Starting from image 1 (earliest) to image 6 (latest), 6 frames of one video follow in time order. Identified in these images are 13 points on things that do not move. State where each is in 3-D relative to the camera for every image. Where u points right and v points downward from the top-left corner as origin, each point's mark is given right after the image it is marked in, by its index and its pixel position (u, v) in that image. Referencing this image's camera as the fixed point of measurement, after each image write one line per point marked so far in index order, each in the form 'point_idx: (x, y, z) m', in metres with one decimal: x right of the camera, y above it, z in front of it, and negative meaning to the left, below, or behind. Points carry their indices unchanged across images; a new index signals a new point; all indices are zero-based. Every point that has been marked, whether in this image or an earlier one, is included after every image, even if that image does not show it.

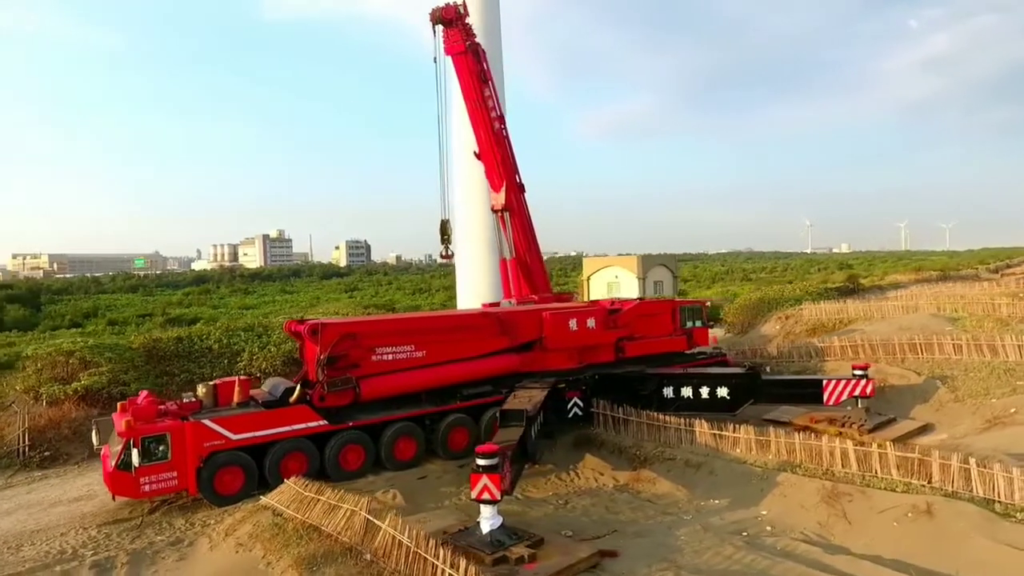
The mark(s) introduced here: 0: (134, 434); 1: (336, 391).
0: (-4.4, -1.7, +8.5) m
1: (-2.4, -1.4, +9.9) m
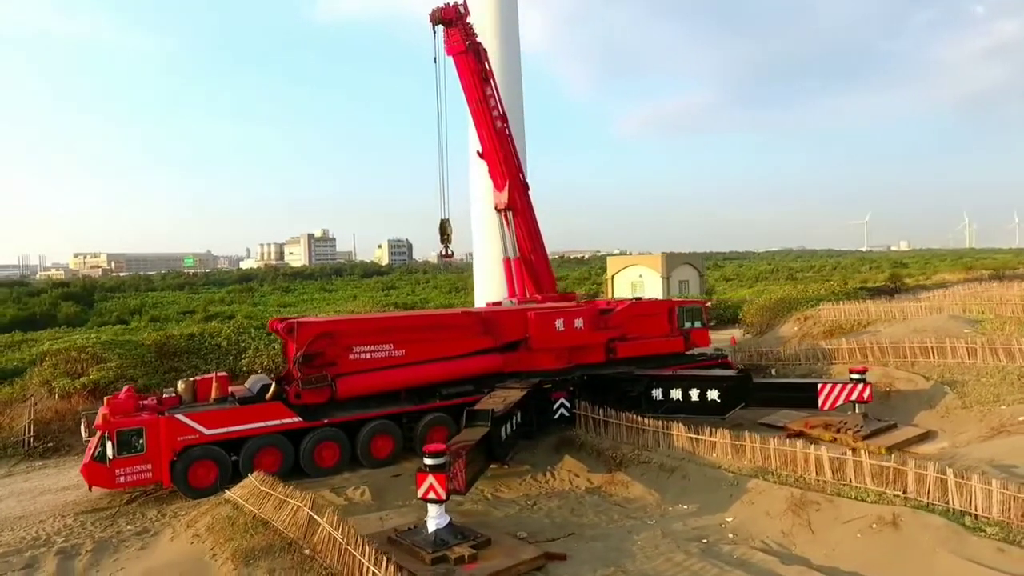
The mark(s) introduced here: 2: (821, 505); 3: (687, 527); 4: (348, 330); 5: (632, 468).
0: (-5.0, -1.7, +8.9) m
1: (-2.8, -1.4, +10.2) m
2: (+3.7, -2.6, +8.7) m
3: (+2.1, -3.0, +8.9) m
4: (-2.4, -0.6, +10.5) m
5: (+1.7, -2.6, +10.5) m
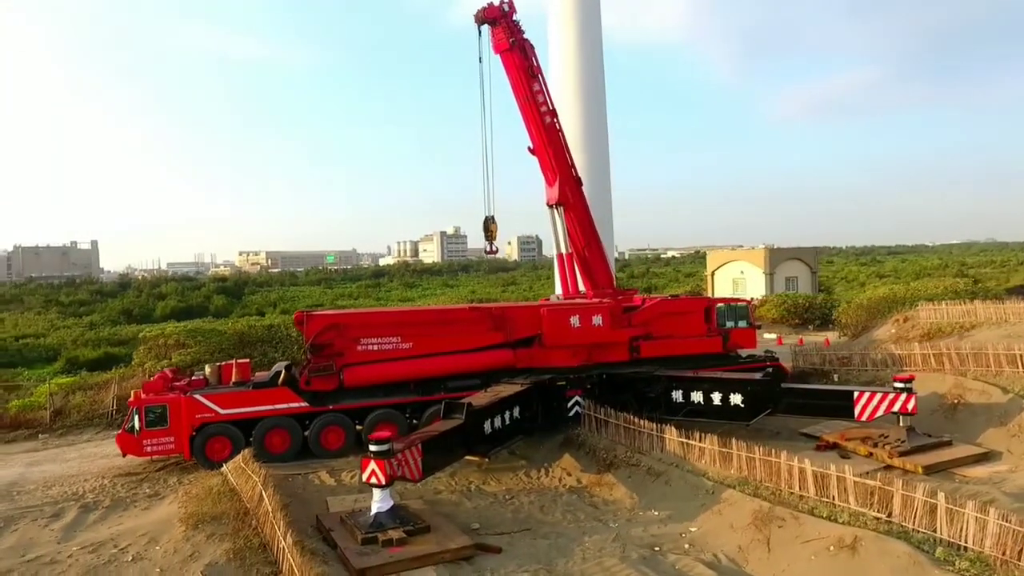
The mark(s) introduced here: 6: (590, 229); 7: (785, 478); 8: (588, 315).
0: (-5.3, -1.6, +10.2) m
1: (-2.9, -1.3, +11.0) m
2: (+3.1, -2.6, +8.0) m
3: (+1.6, -3.0, +8.7) m
4: (-2.4, -0.5, +11.2) m
5: (+1.5, -2.6, +10.3) m
6: (+1.7, +1.3, +16.3) m
7: (+3.4, -2.3, +8.8) m
8: (+1.3, -0.5, +12.3) m
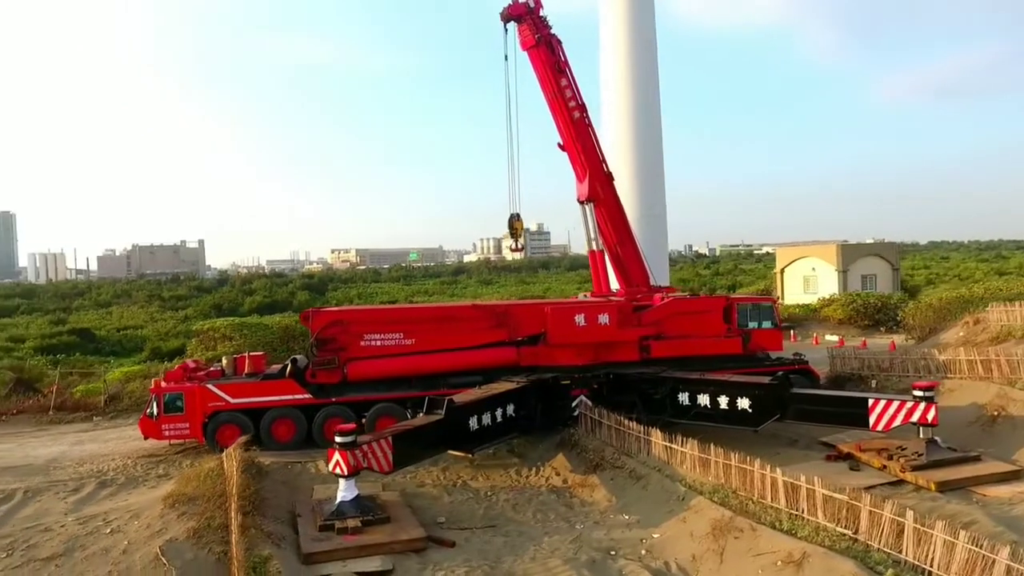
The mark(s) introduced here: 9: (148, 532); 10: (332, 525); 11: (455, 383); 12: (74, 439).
0: (-5.5, -1.6, +11.1) m
1: (-3.0, -1.3, +11.5) m
2: (+2.4, -2.6, +7.6) m
3: (+1.1, -2.9, +8.5) m
4: (-2.5, -0.5, +11.6) m
5: (+1.3, -2.6, +10.1) m
6: (+2.4, +1.4, +16.0) m
7: (+2.9, -2.3, +8.4) m
8: (+1.4, -0.4, +12.1) m
9: (-4.1, -2.7, +8.0) m
10: (-2.1, -2.8, +8.3) m
11: (-0.9, -1.6, +11.9) m
12: (-7.4, -2.6, +12.2) m
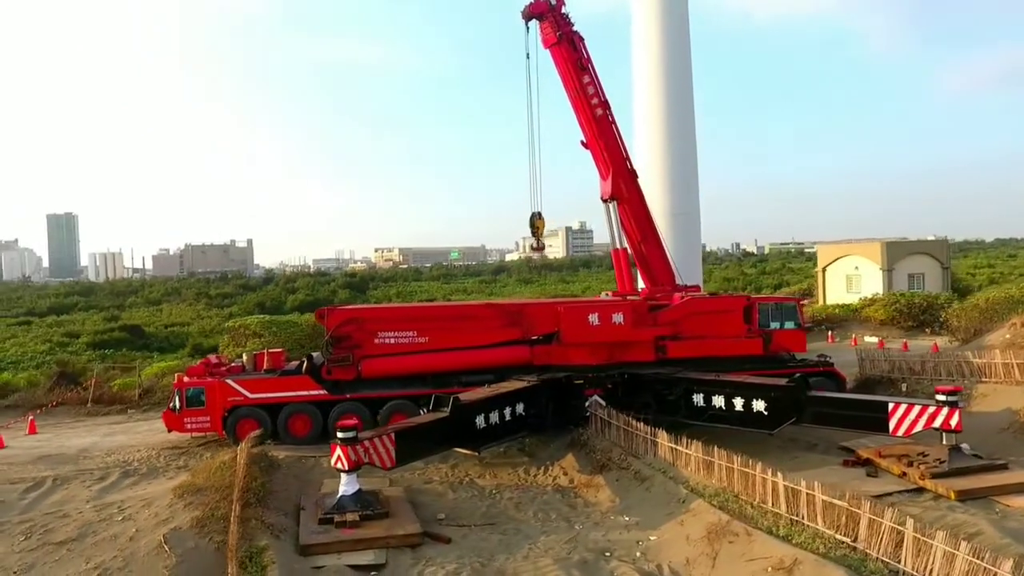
0: (-5.3, -1.5, +11.5) m
1: (-2.8, -1.3, +11.7) m
2: (+2.3, -2.6, +7.4) m
3: (+1.1, -2.9, +8.4) m
4: (-2.3, -0.5, +11.8) m
5: (+1.4, -2.6, +10.0) m
6: (+2.9, +1.4, +15.7) m
7: (+2.8, -2.3, +8.1) m
8: (+1.6, -0.4, +12.0) m
9: (-4.1, -2.7, +8.3) m
10: (-2.1, -2.7, +8.4) m
11: (-0.7, -1.5, +12.0) m
12: (-7.2, -2.5, +12.7) m
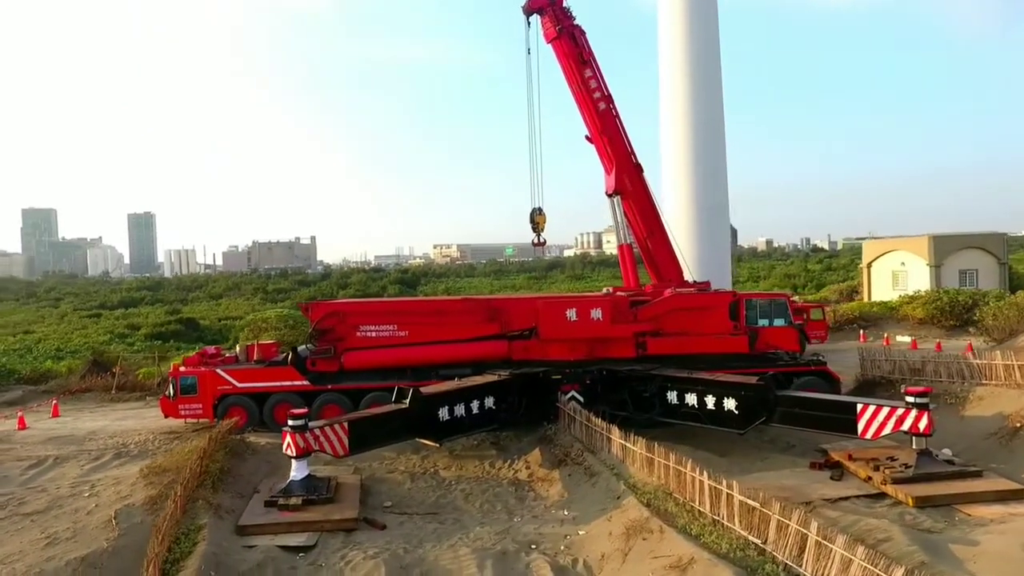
0: (-5.7, -1.4, +12.2) m
1: (-3.2, -1.2, +12.1) m
2: (+1.4, -2.5, +7.3) m
3: (+0.3, -2.9, +8.4) m
4: (-2.7, -0.4, +12.1) m
5: (+0.8, -2.5, +10.0) m
6: (+3.0, +1.5, +15.5) m
7: (+2.0, -2.2, +8.0) m
8: (+1.2, -0.3, +11.9) m
9: (-4.9, -2.6, +8.9) m
10: (-2.9, -2.6, +8.8) m
11: (-1.1, -1.5, +12.2) m
12: (-7.4, -2.4, +13.6) m
